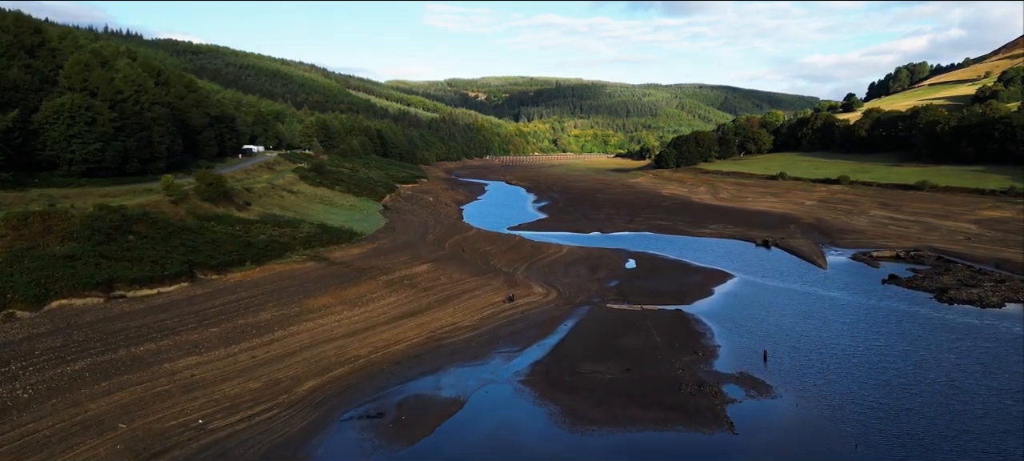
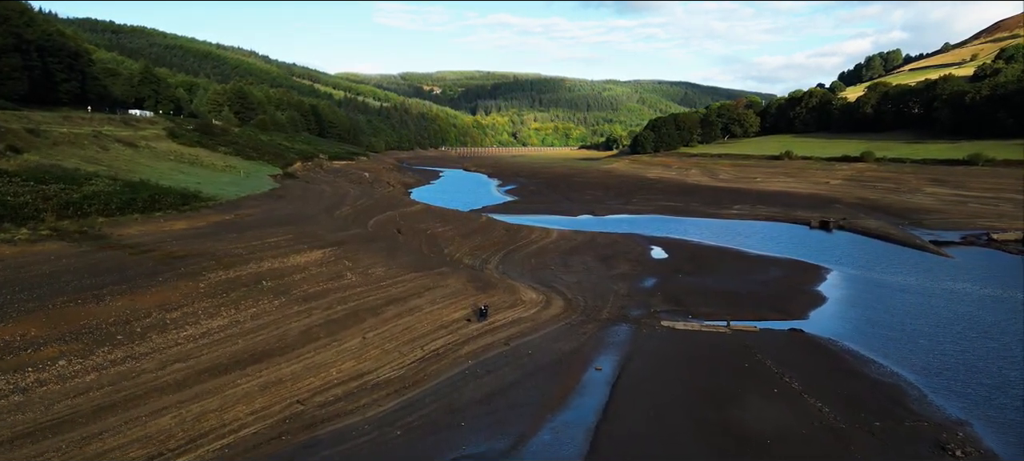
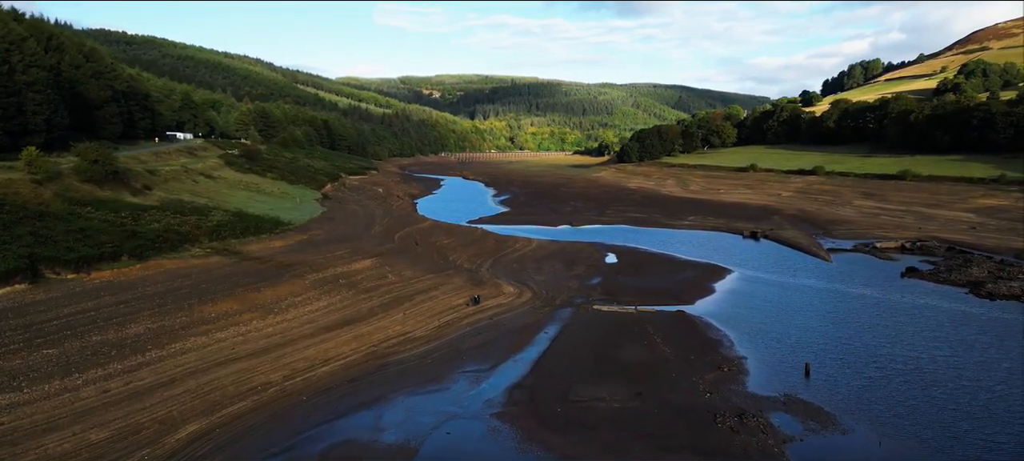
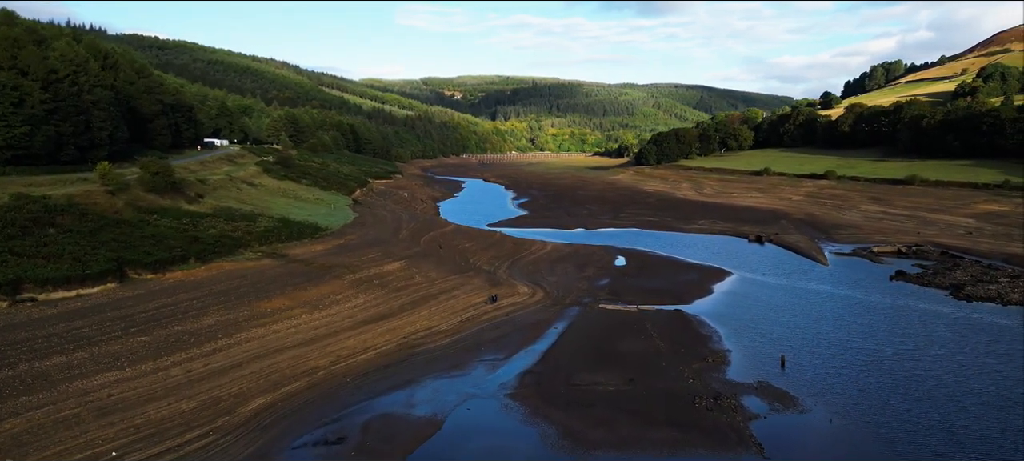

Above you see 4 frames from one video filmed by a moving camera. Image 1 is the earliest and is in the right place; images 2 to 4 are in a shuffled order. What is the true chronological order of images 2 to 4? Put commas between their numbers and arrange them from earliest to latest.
4, 3, 2
